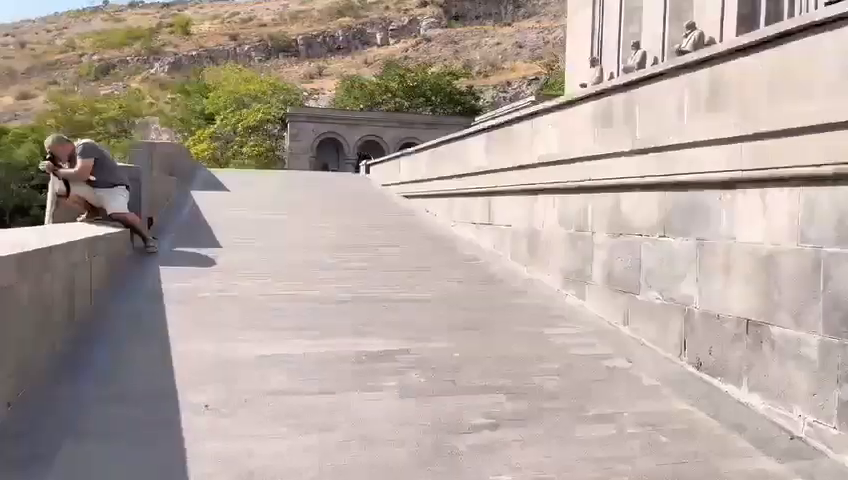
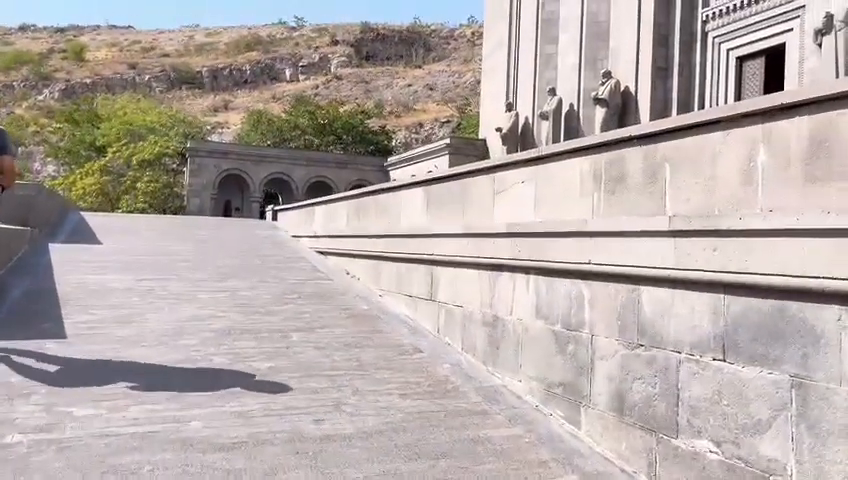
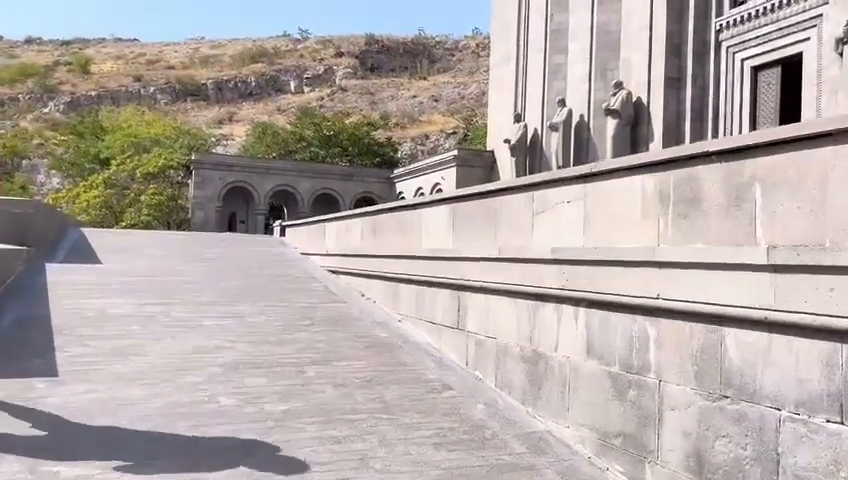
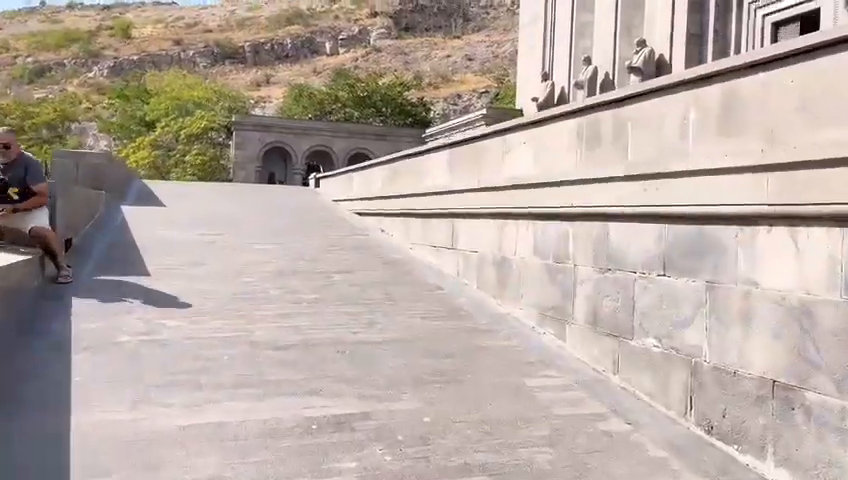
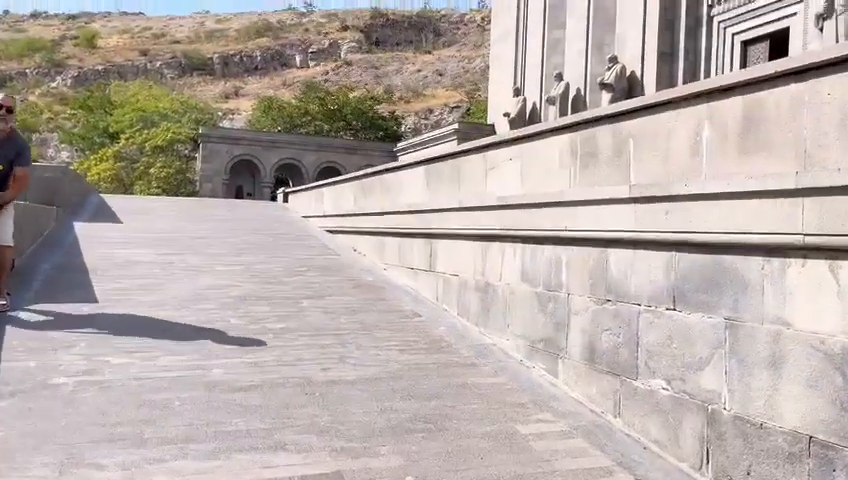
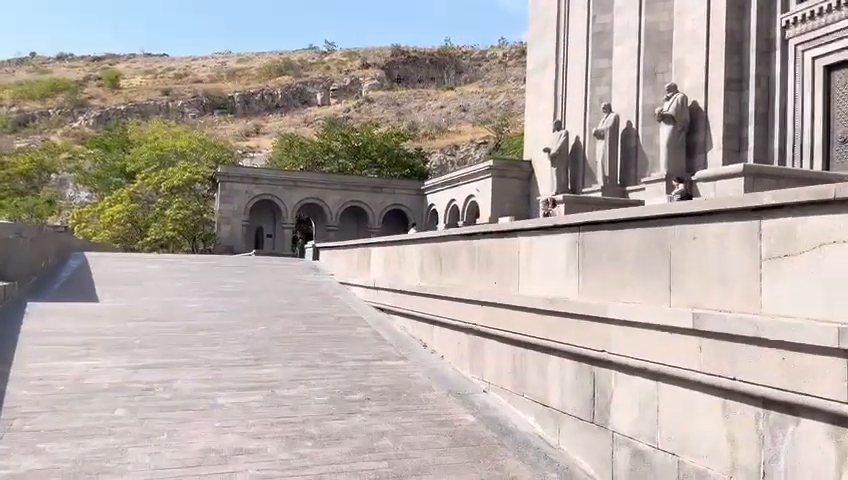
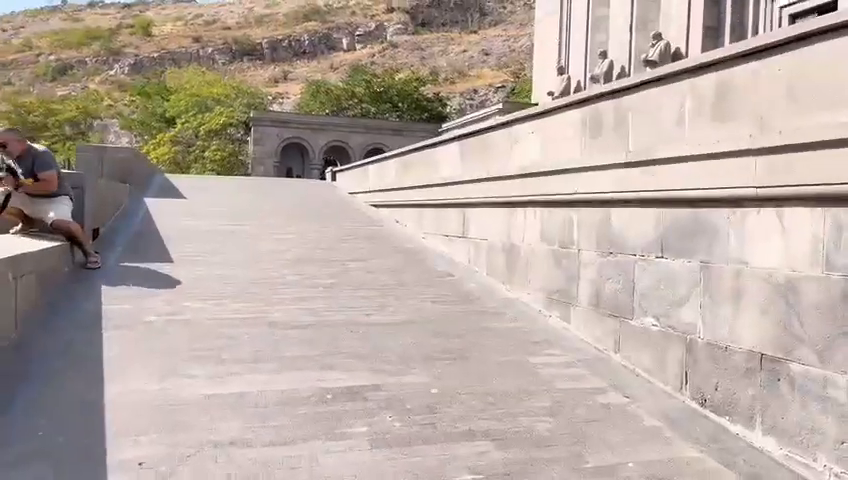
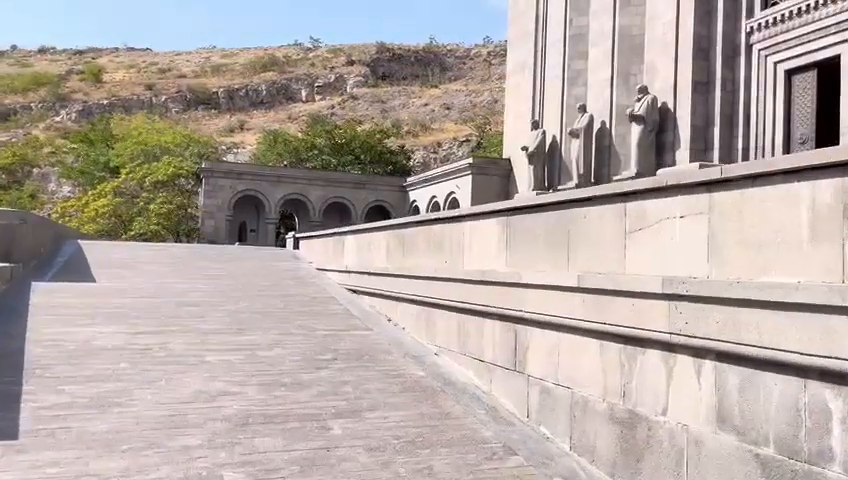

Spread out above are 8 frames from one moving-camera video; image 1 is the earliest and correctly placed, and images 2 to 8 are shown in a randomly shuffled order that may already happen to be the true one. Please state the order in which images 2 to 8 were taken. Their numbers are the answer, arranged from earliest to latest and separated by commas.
7, 4, 5, 2, 3, 8, 6
